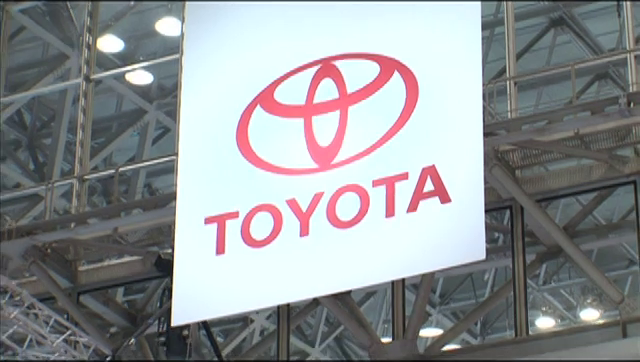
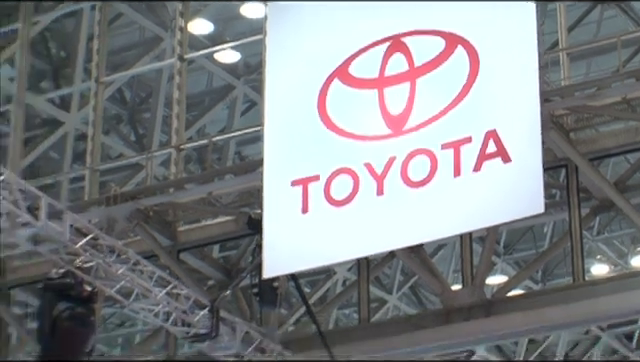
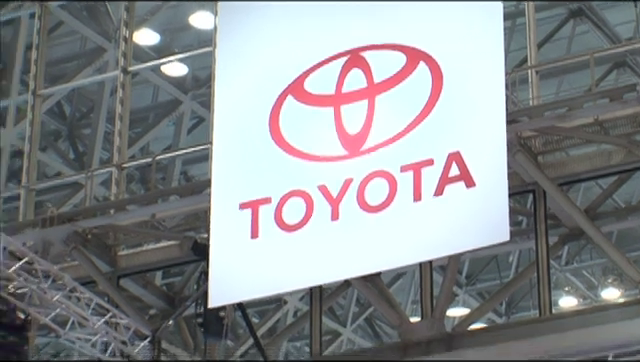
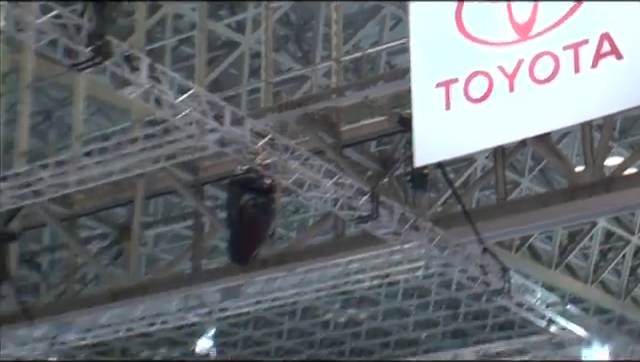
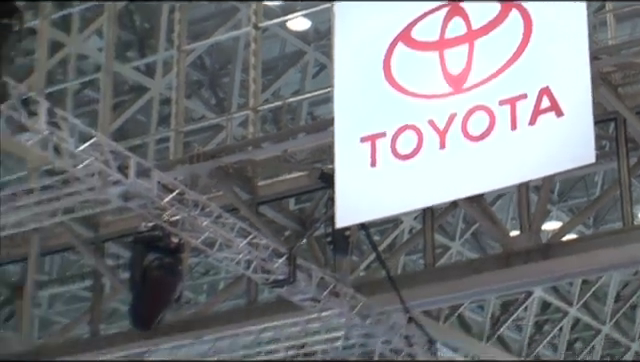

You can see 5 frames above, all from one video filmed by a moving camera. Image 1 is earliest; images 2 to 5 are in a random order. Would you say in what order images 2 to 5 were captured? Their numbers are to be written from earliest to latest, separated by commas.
3, 2, 5, 4
